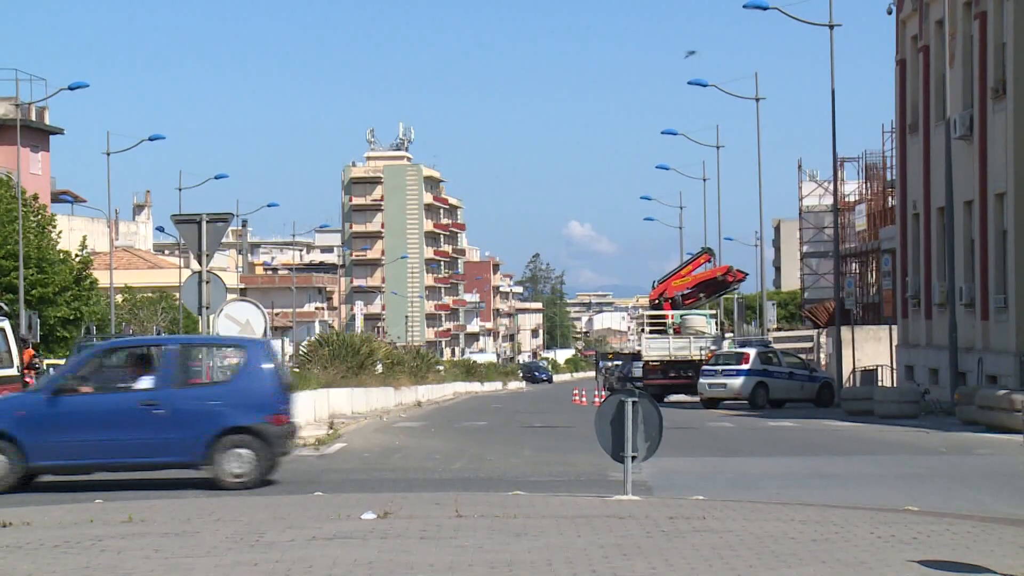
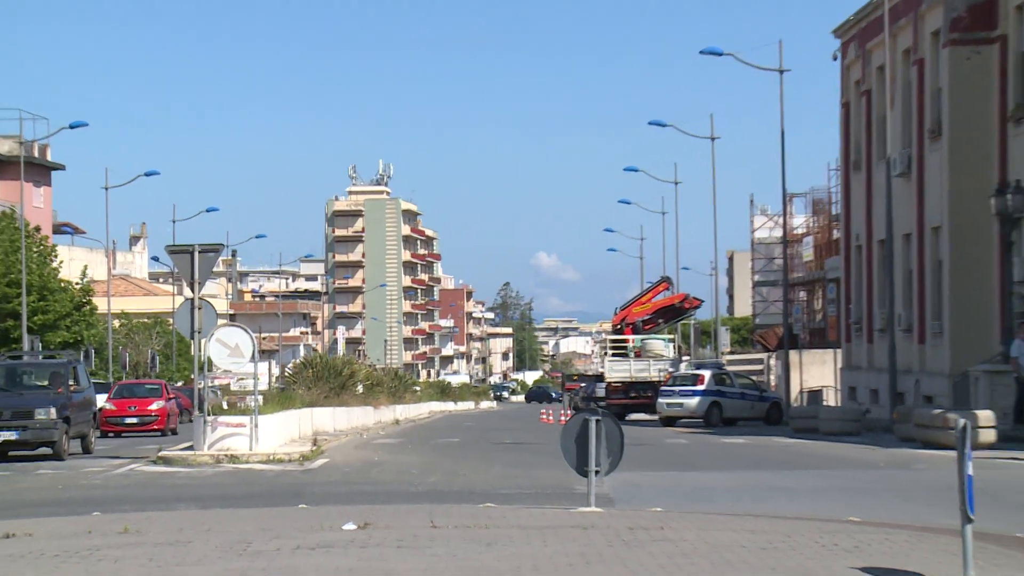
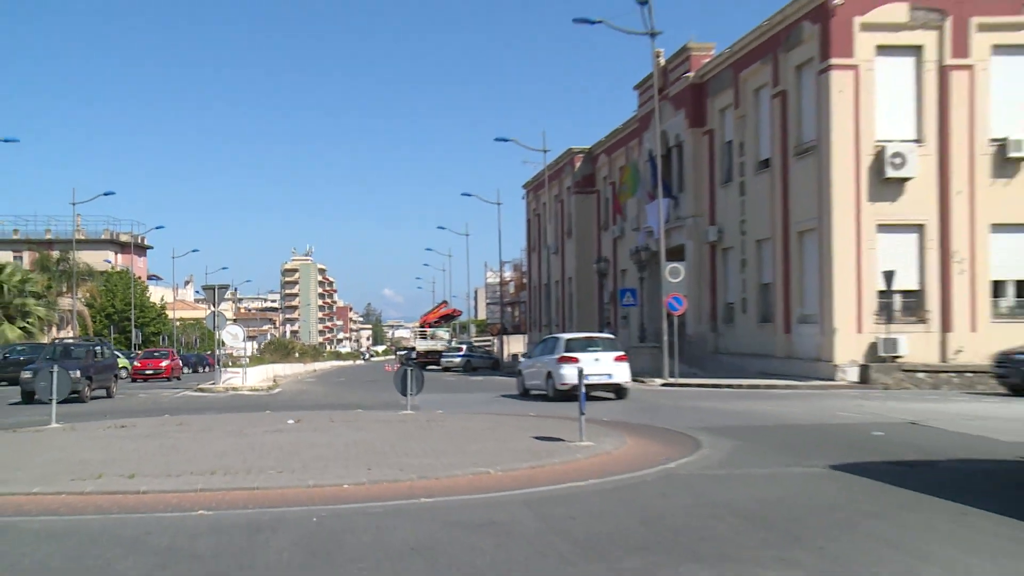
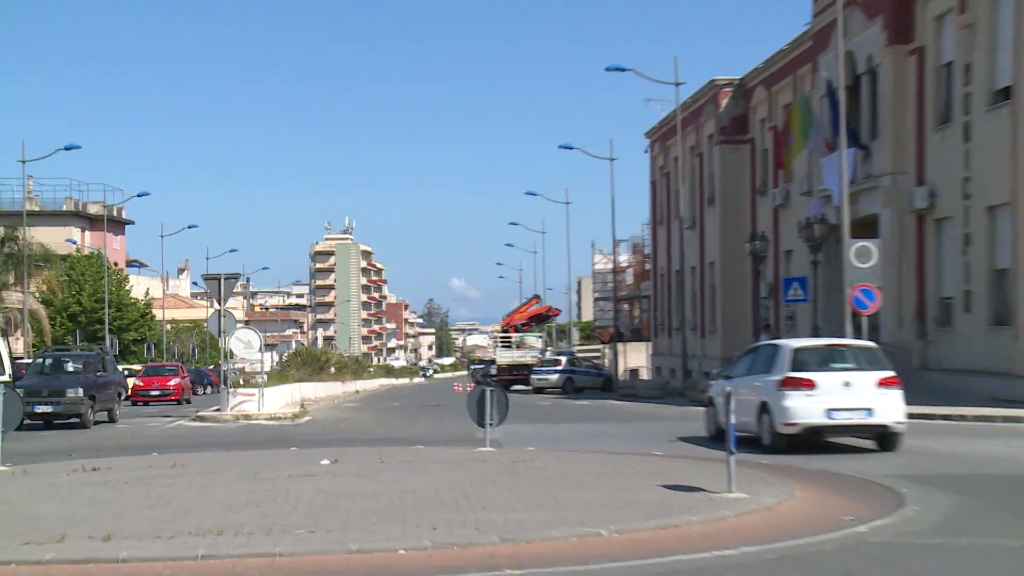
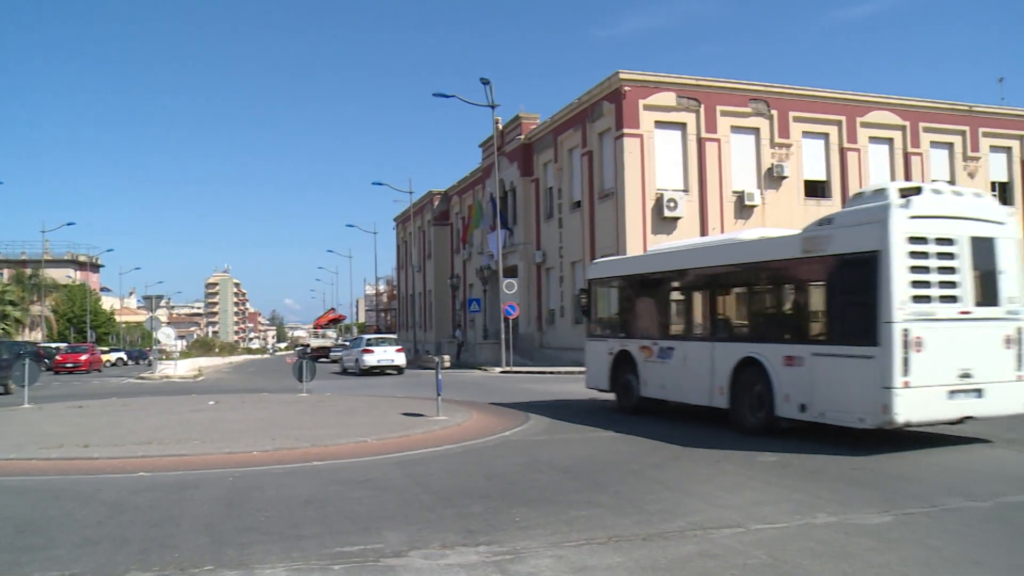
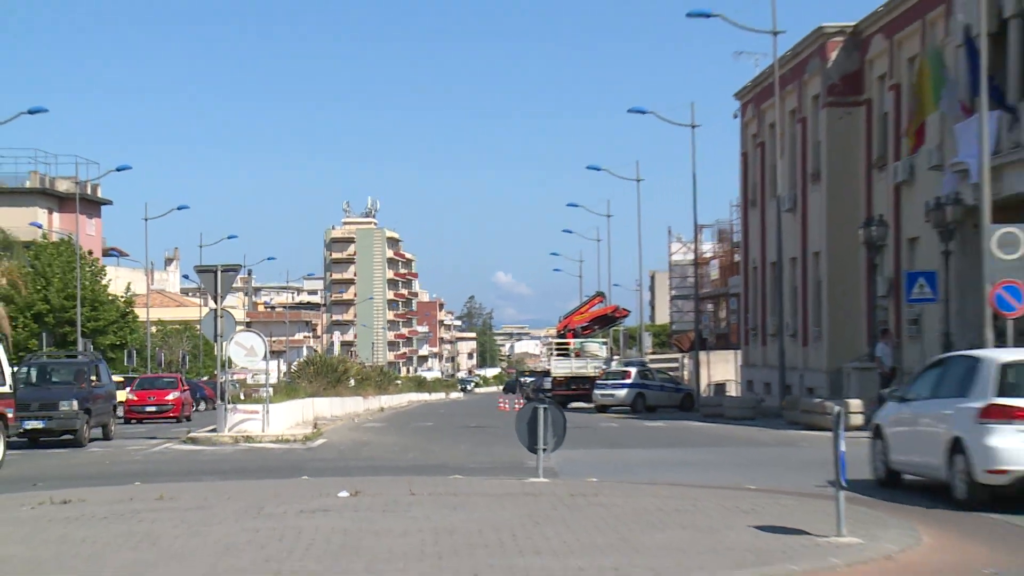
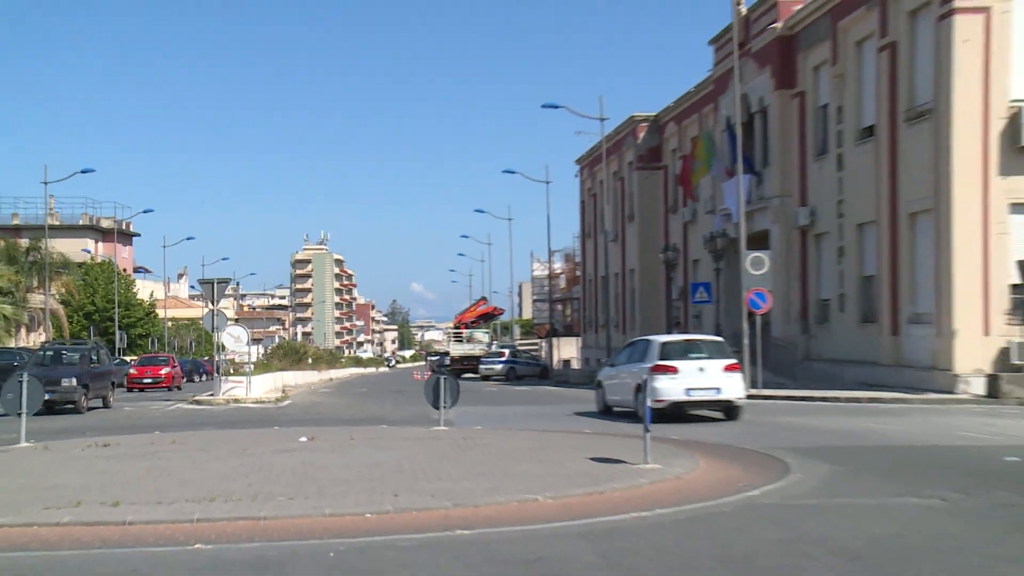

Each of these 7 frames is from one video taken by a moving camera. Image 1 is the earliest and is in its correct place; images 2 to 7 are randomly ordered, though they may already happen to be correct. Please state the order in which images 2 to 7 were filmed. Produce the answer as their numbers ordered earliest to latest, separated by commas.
2, 6, 4, 7, 3, 5
